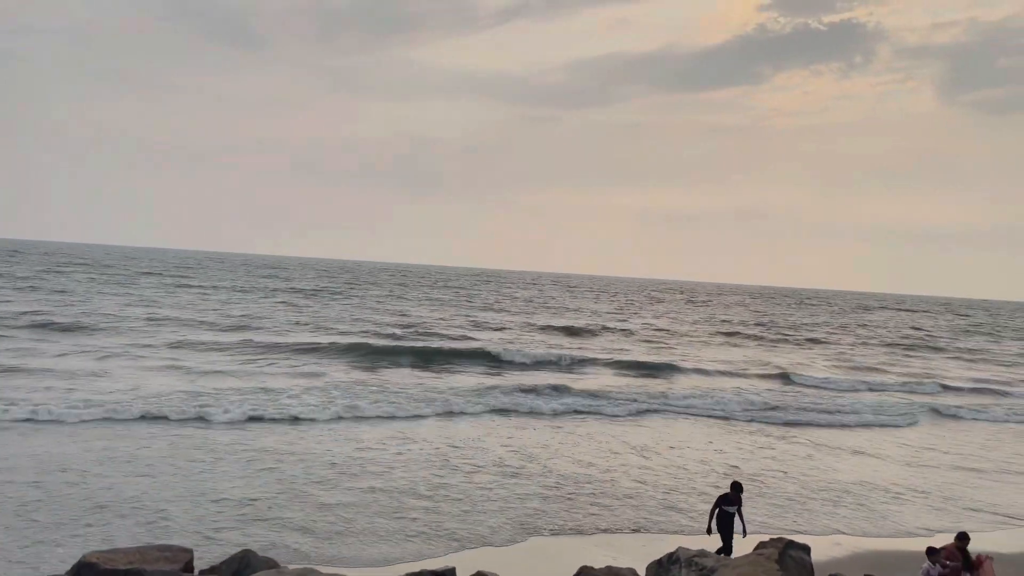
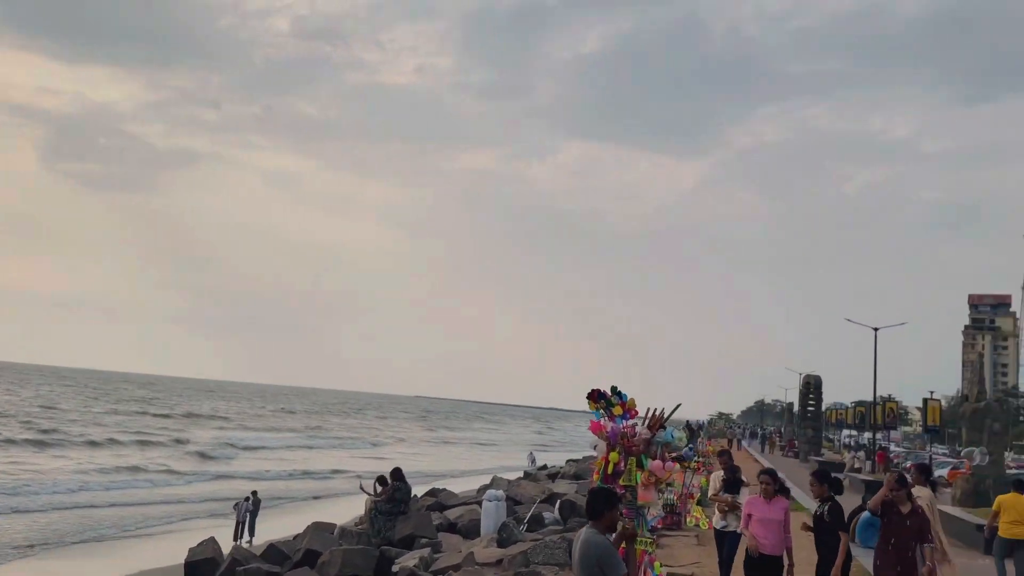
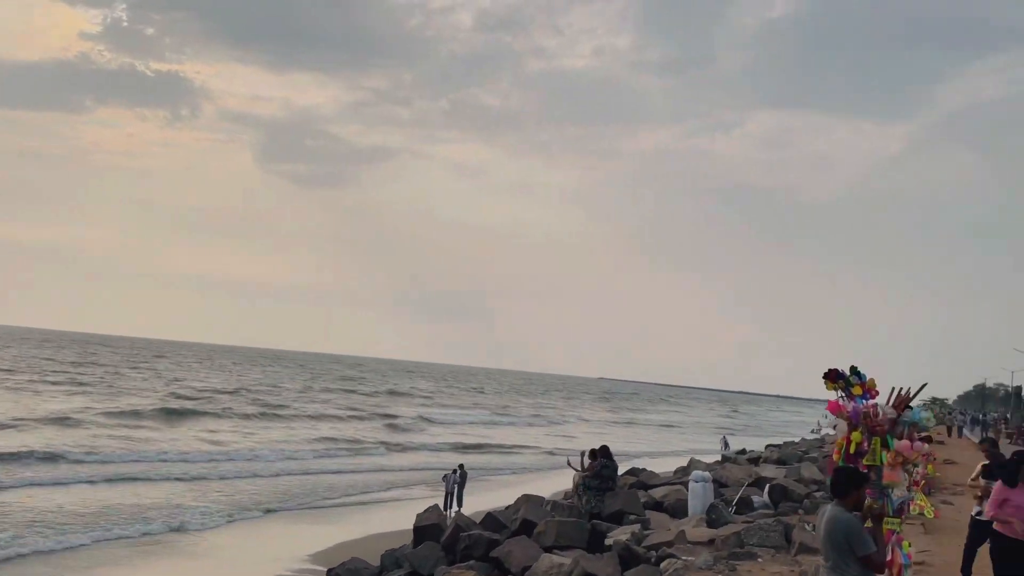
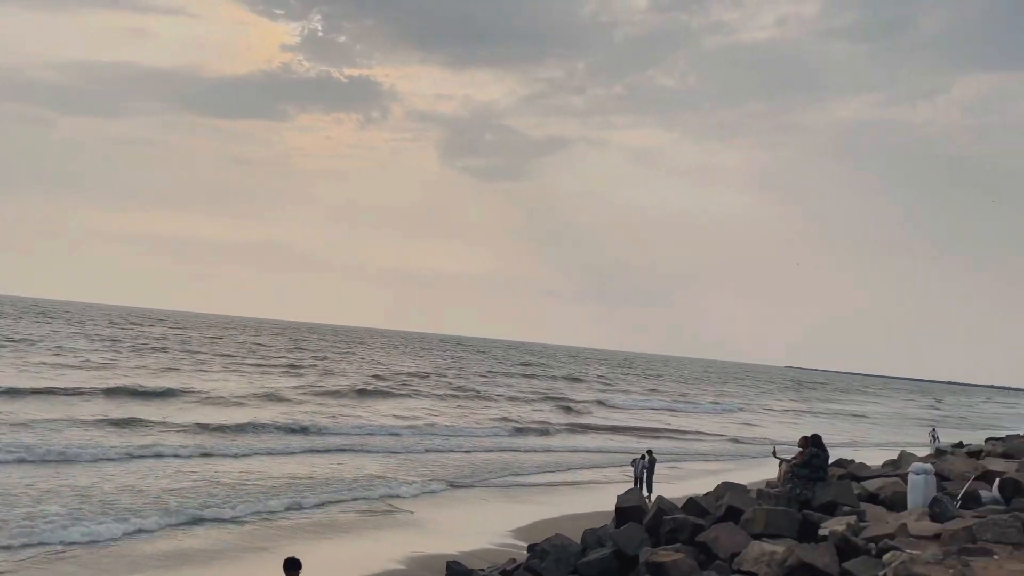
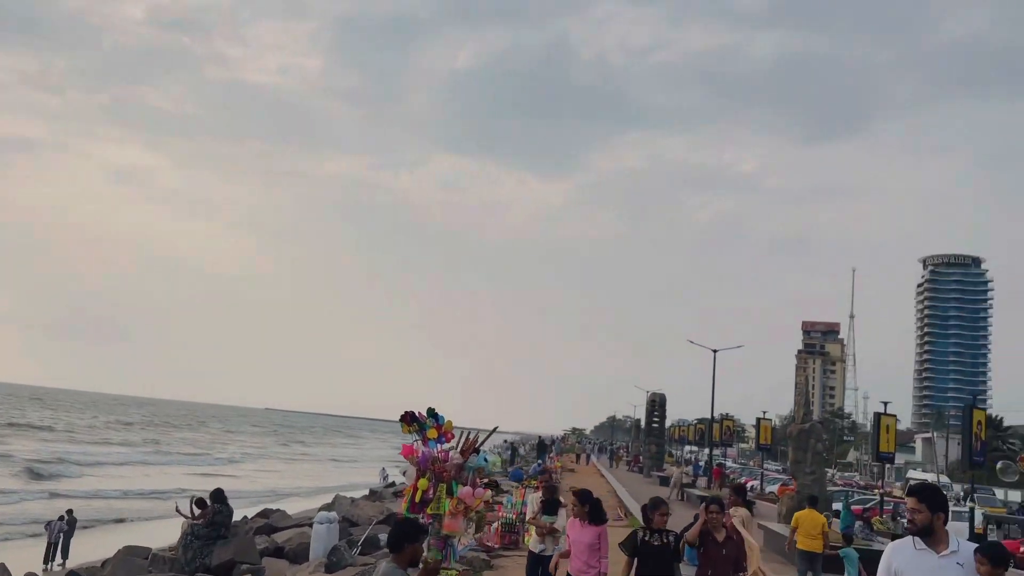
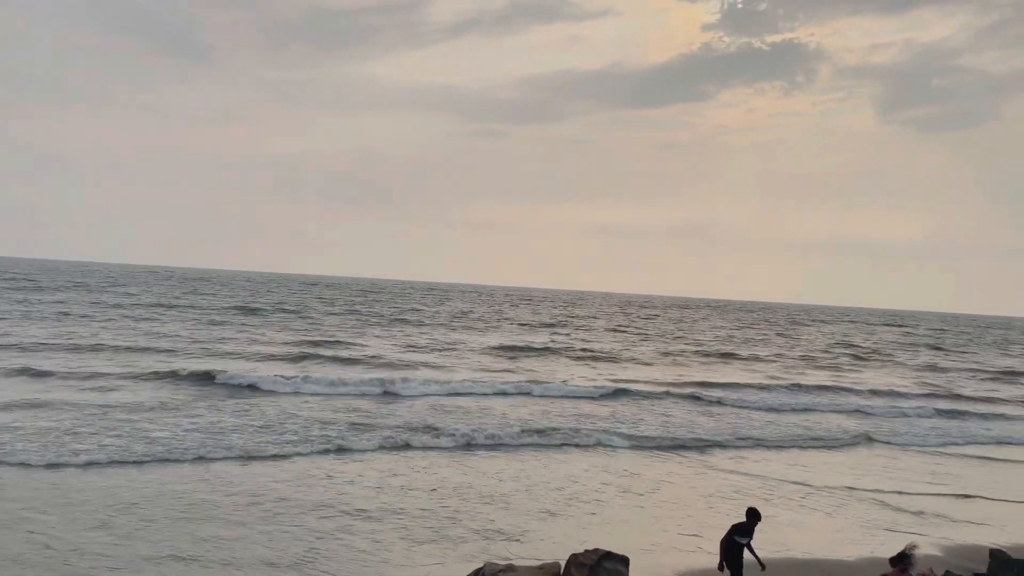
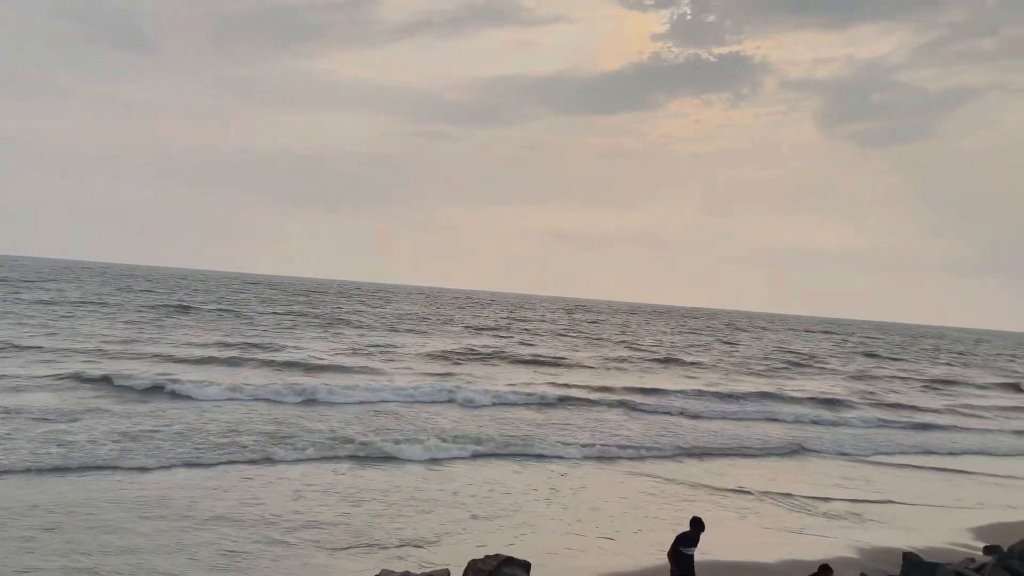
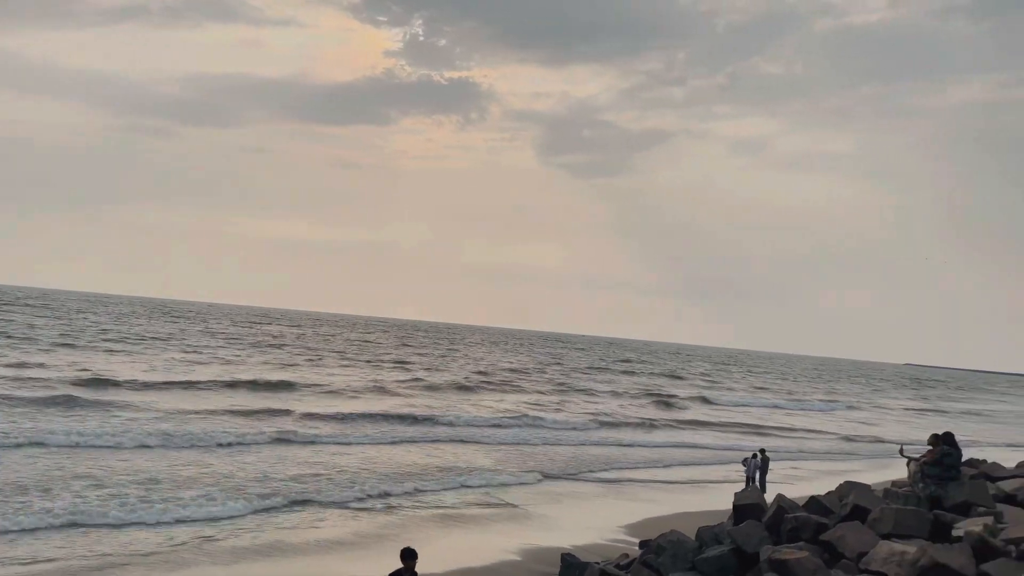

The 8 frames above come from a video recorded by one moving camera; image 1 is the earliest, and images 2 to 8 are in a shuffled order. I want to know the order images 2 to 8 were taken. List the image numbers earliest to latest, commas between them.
6, 7, 8, 4, 3, 2, 5
